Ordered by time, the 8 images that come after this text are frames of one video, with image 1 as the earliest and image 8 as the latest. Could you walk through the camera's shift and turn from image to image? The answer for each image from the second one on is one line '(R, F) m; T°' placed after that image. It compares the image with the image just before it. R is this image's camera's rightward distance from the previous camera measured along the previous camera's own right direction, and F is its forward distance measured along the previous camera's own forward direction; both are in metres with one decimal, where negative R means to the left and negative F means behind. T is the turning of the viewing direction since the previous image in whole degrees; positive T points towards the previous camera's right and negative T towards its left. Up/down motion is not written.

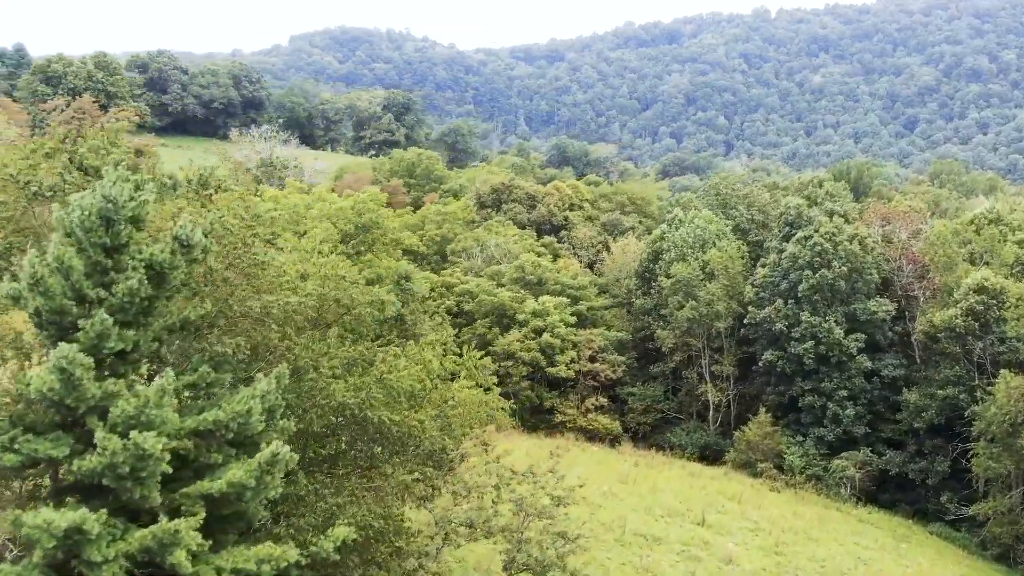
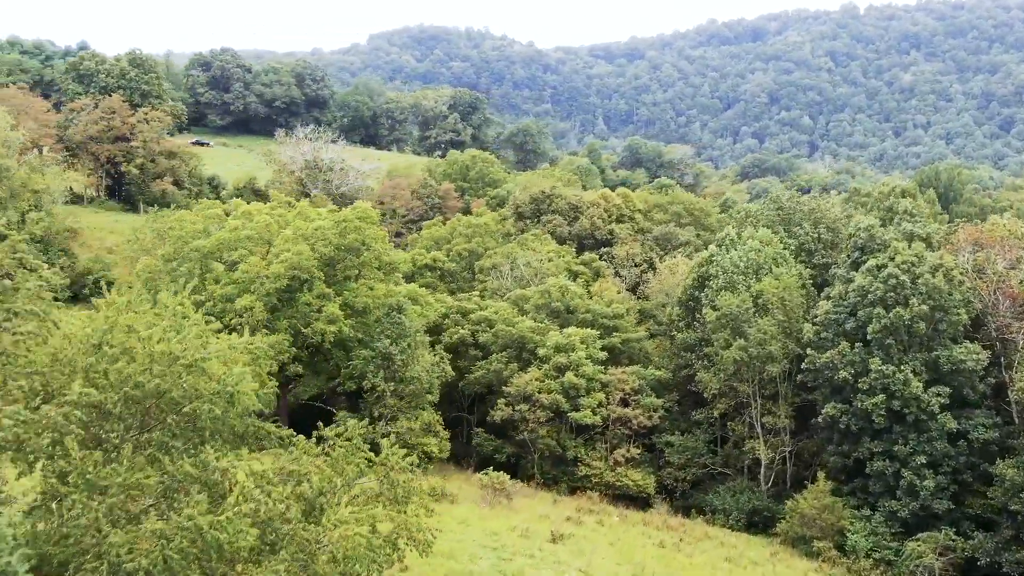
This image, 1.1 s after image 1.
(+1.6, +4.7) m; -4°
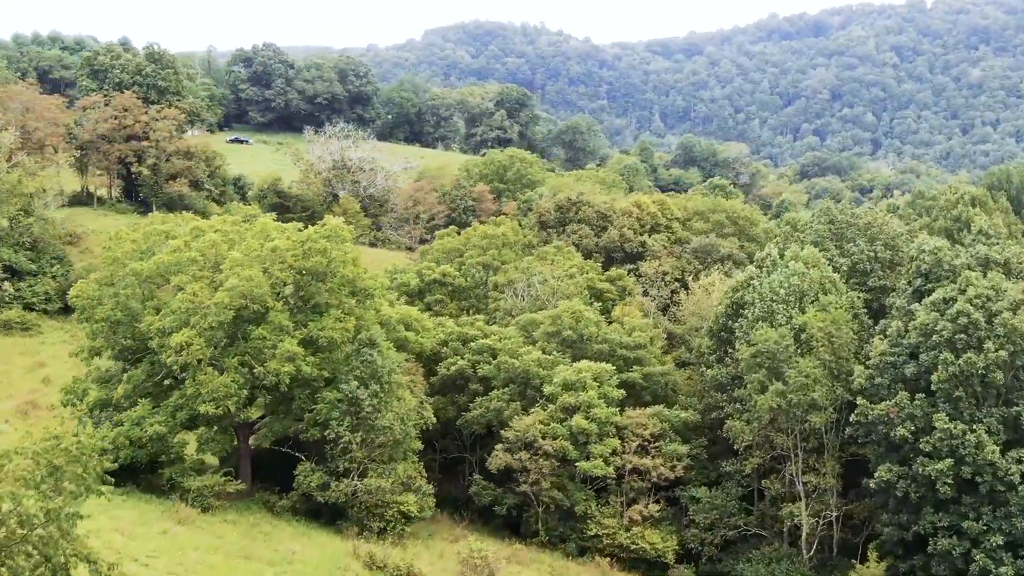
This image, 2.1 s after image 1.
(+1.3, +4.0) m; -3°
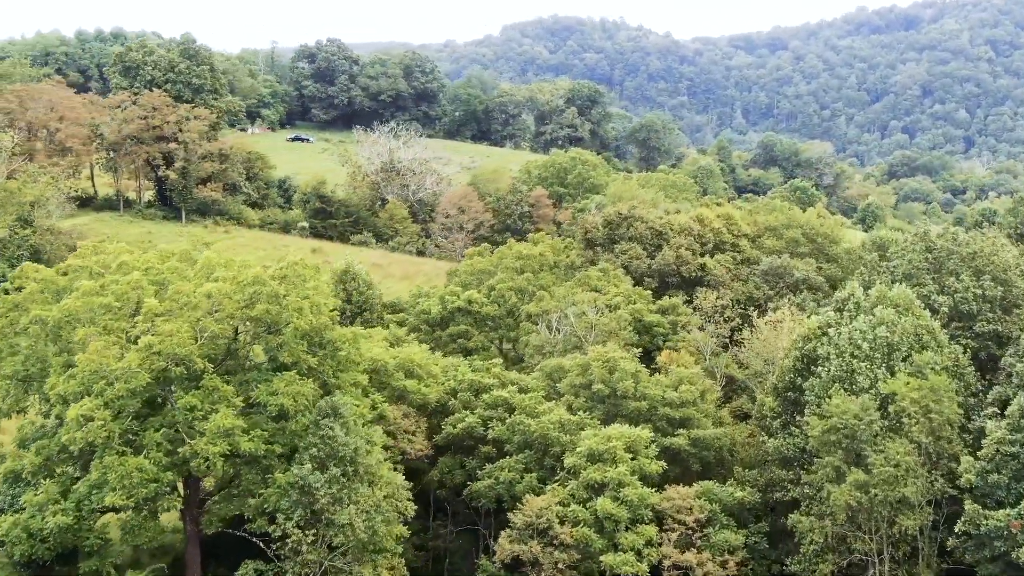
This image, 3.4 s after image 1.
(+1.2, +4.9) m; -4°
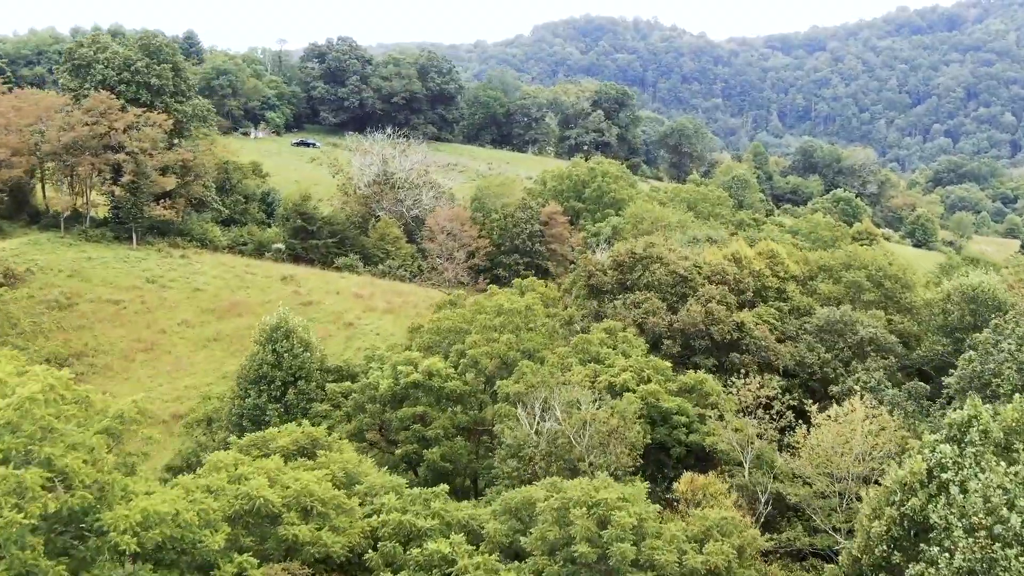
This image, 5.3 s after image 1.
(+1.2, +7.8) m; -2°
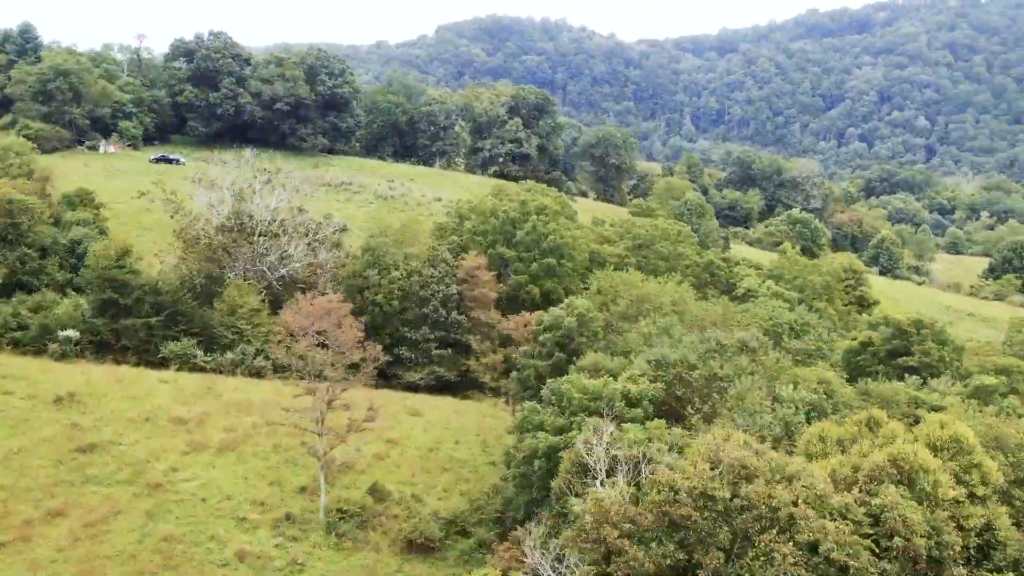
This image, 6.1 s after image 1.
(0.0, +16.0) m; +5°
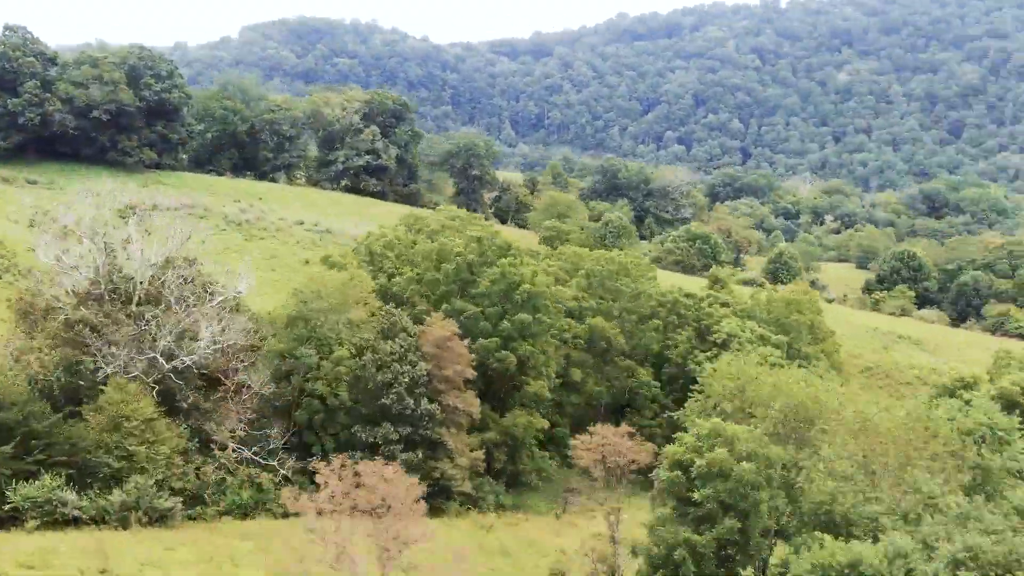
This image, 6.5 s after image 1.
(-5.1, +11.4) m; +10°
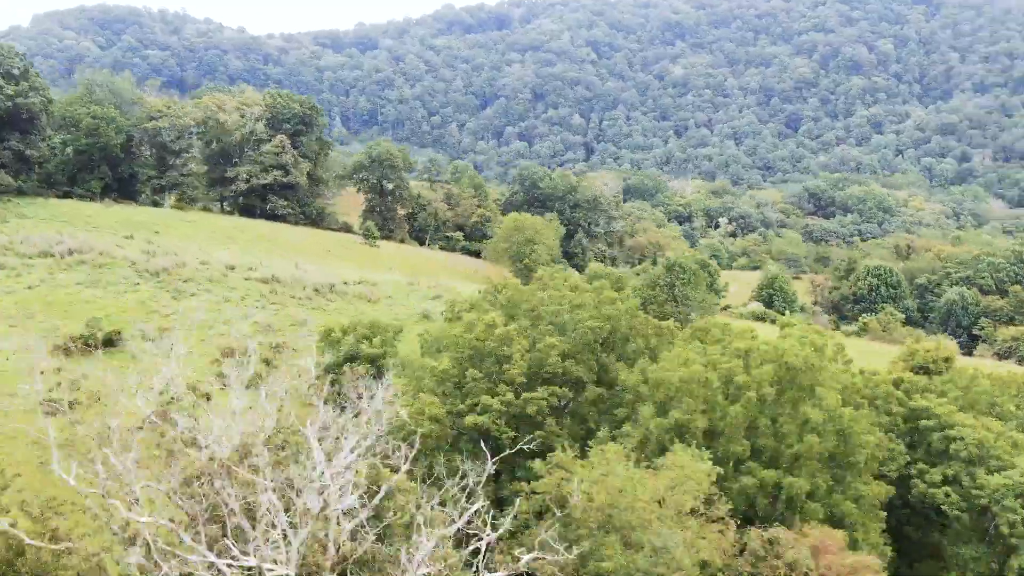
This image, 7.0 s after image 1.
(-10.2, +15.7) m; +10°
